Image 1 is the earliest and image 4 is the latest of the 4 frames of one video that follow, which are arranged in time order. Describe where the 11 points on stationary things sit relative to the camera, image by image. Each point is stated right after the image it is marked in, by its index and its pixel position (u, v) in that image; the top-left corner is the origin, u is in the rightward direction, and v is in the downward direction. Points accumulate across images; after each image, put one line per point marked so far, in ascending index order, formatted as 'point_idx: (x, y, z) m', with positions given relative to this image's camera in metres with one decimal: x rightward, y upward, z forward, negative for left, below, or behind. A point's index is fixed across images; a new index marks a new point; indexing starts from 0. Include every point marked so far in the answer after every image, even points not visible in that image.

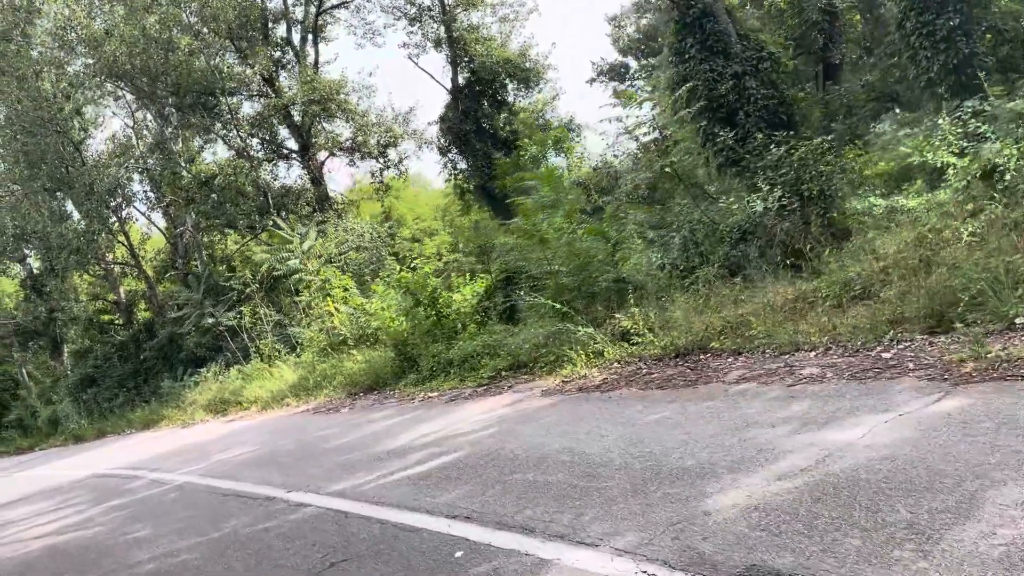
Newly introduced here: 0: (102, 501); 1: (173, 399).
0: (-4.4, -2.3, +8.9) m
1: (-8.0, -2.6, +19.4) m
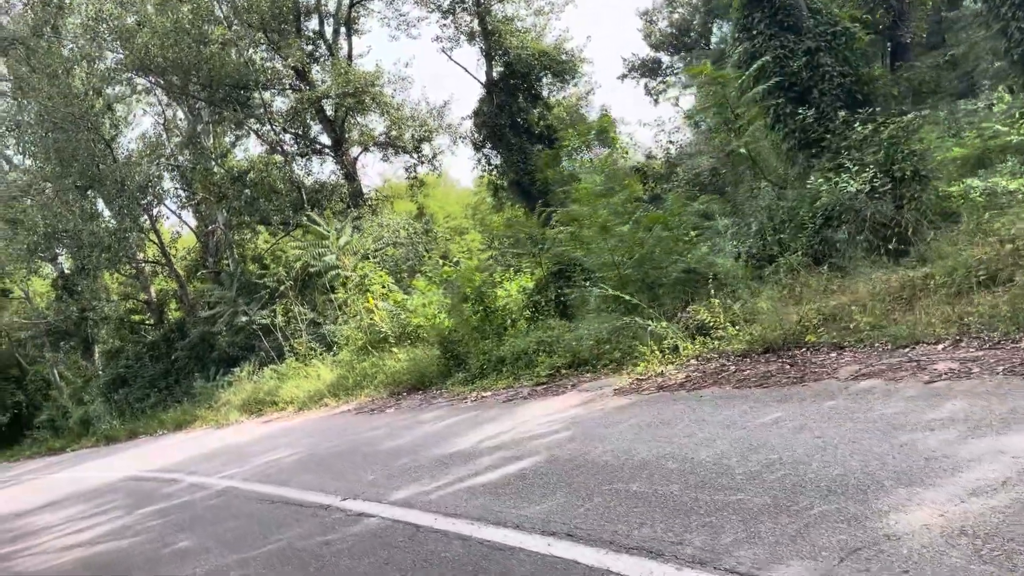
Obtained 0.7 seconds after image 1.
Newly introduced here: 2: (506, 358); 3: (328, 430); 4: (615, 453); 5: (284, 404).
0: (-3.8, -2.2, +8.4) m
1: (-7.0, -2.6, +19.0) m
2: (-0.1, -0.8, +9.8) m
3: (-2.3, -1.8, +10.3) m
4: (+0.6, -1.0, +4.8) m
5: (-4.2, -2.1, +15.1) m
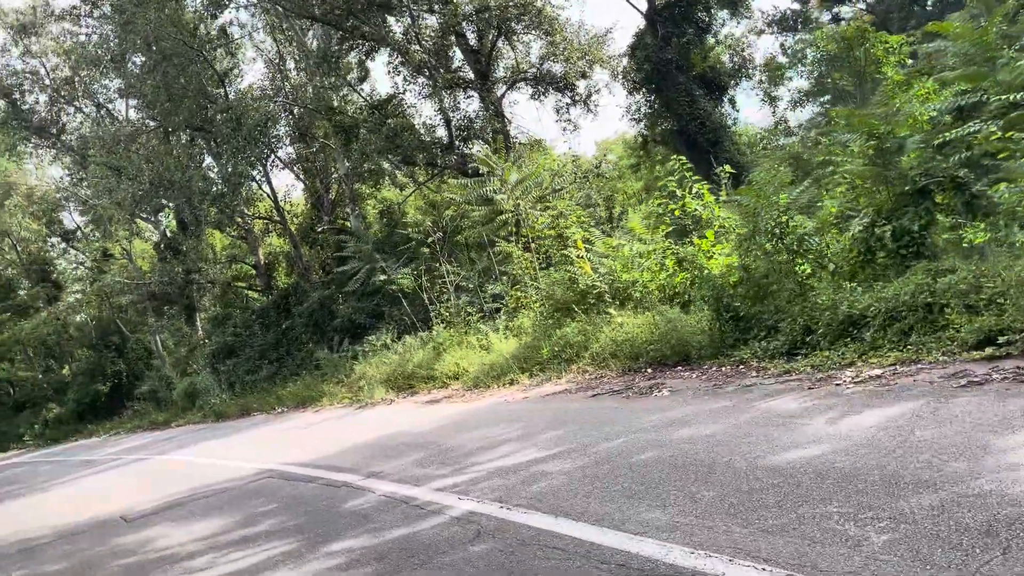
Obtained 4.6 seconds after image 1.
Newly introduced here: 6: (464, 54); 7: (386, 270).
0: (-1.2, -1.6, +5.2) m
1: (-3.5, -1.6, +16.1) m
2: (+2.7, -0.2, +6.3) m
3: (+0.5, -1.1, +7.0) m
4: (+2.9, -0.5, +1.2) m
5: (-0.9, -1.3, +11.9) m
6: (-1.0, +5.1, +17.9) m
7: (-2.8, +0.4, +17.5) m
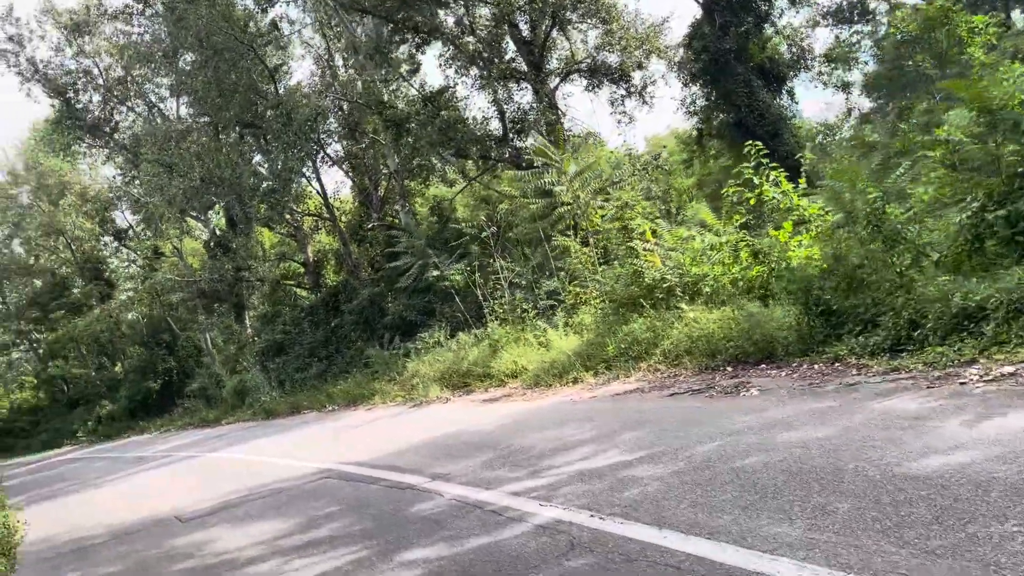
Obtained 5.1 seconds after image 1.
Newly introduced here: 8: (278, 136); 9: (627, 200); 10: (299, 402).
0: (-0.7, -1.5, +4.7) m
1: (-2.4, -1.6, +15.8) m
2: (+3.2, -0.2, +5.7) m
3: (+1.1, -1.0, +6.5) m
4: (+3.2, -0.4, +0.6) m
5: (-0.1, -1.2, +11.5) m
6: (+0.1, +5.1, +17.5) m
7: (-1.6, +0.4, +17.2) m
8: (-5.3, +3.4, +18.8) m
9: (+1.8, +1.4, +13.0) m
10: (-4.5, -2.4, +17.4) m
